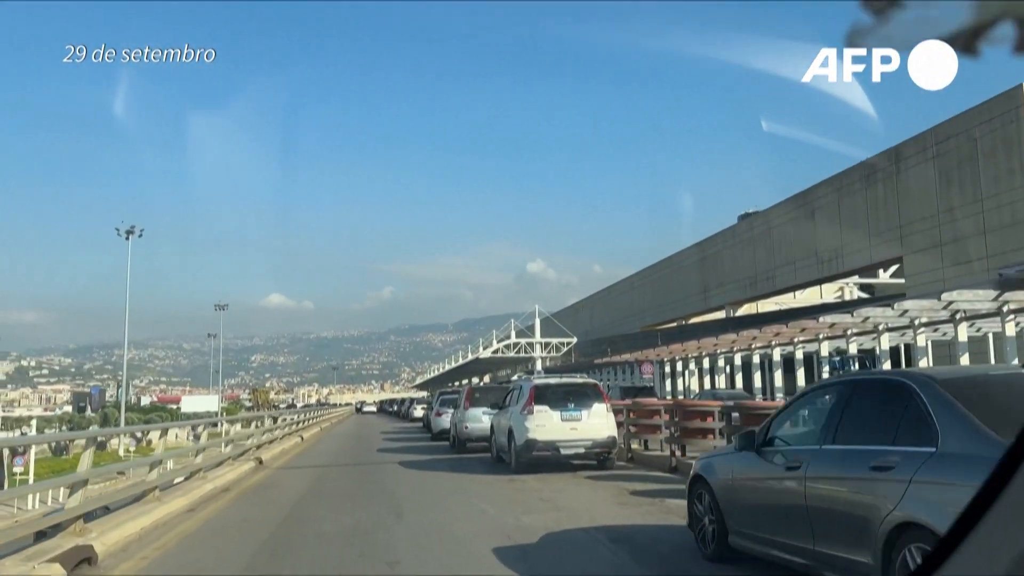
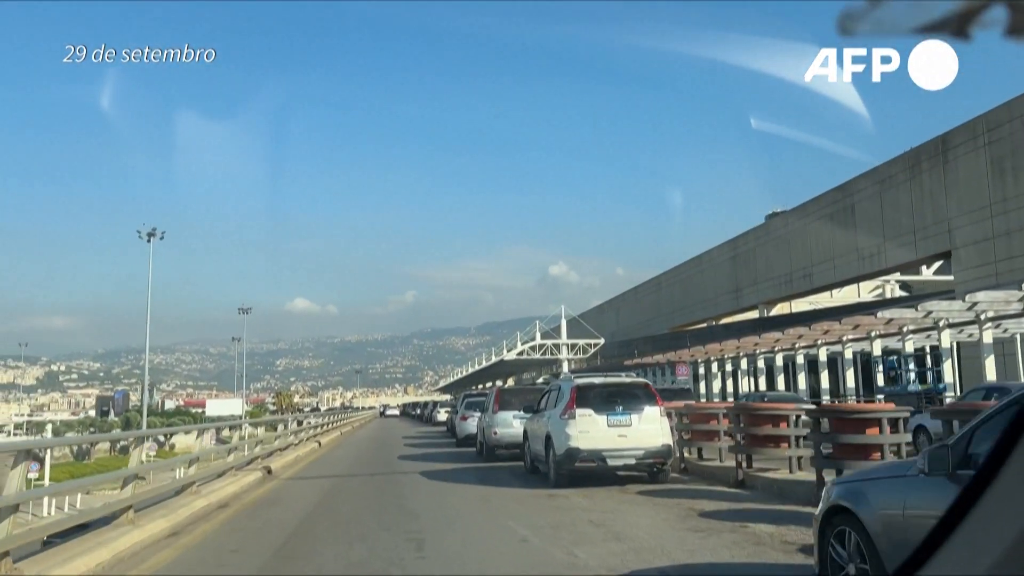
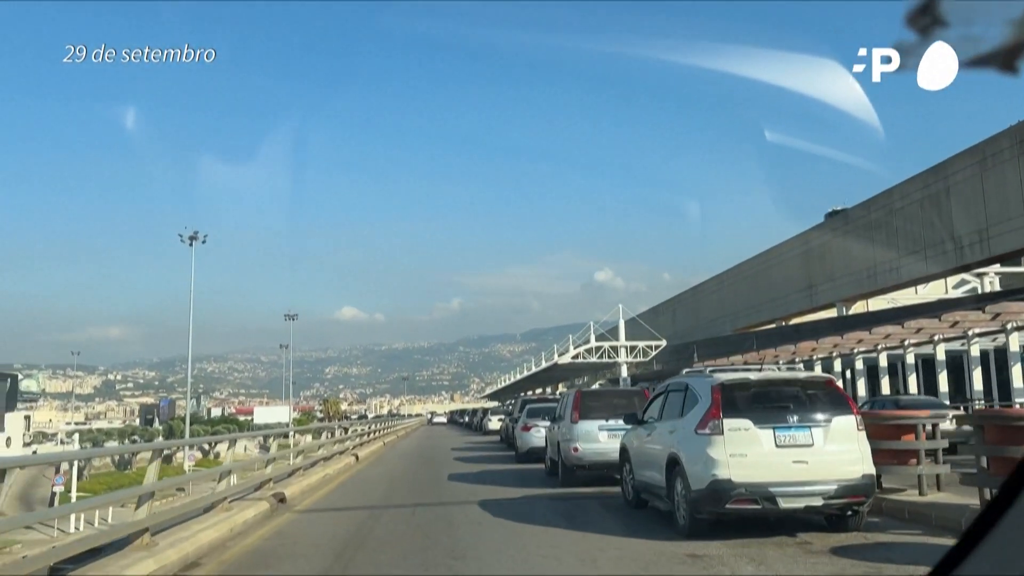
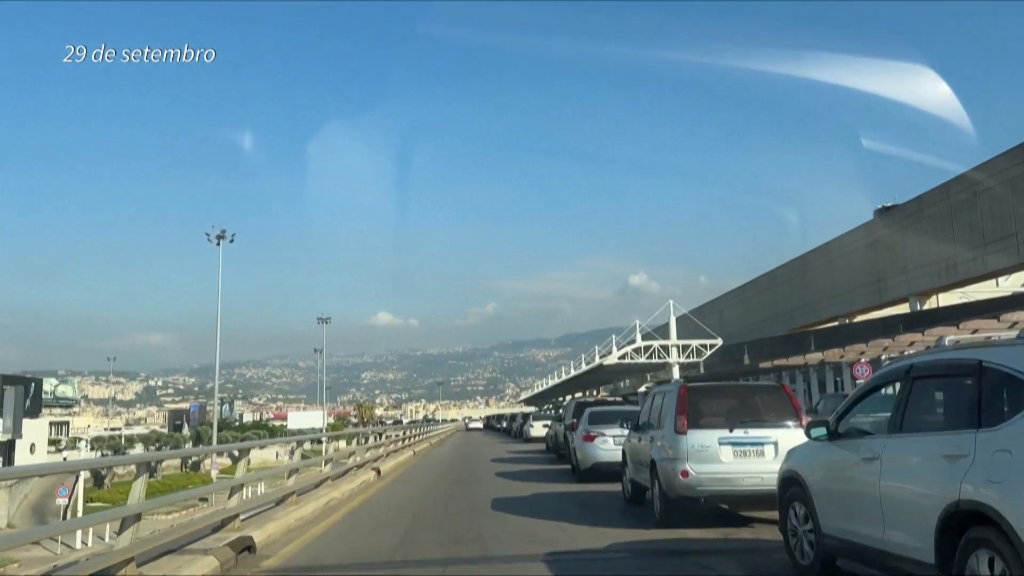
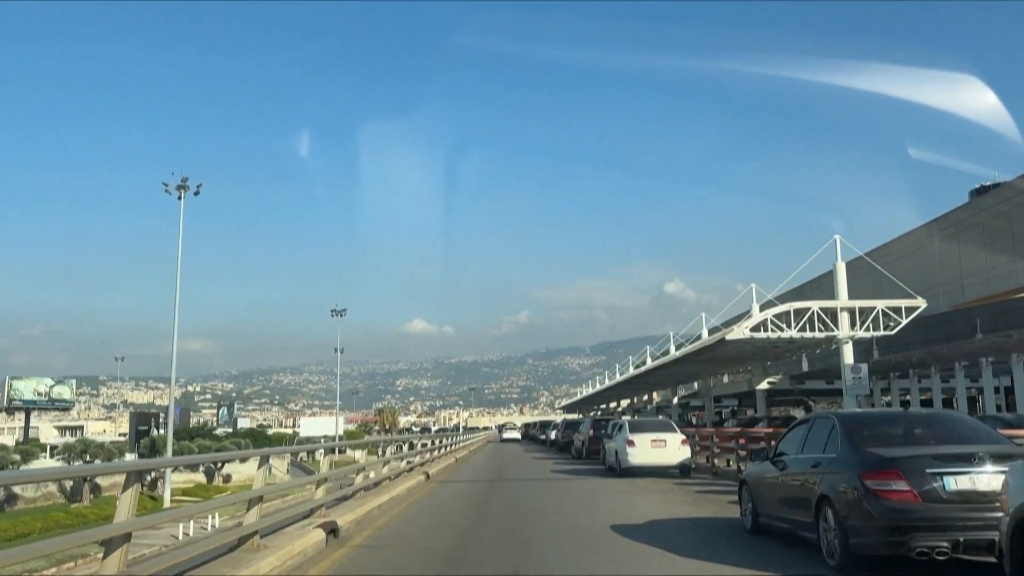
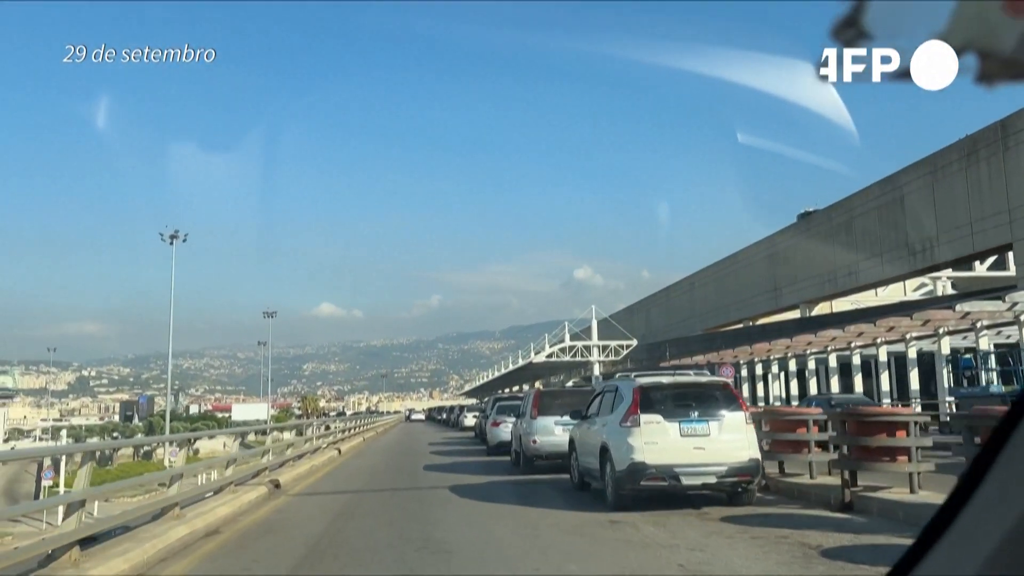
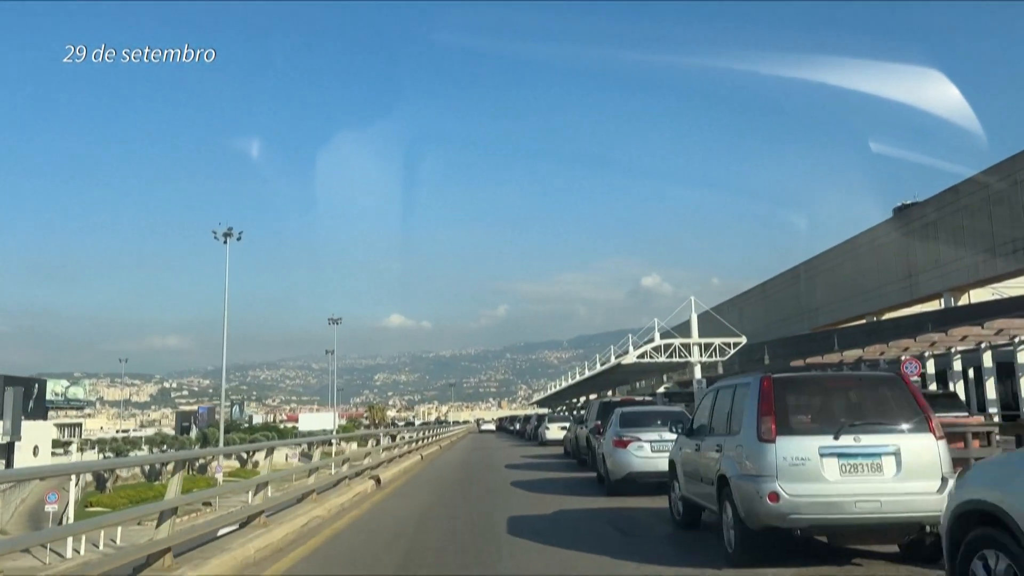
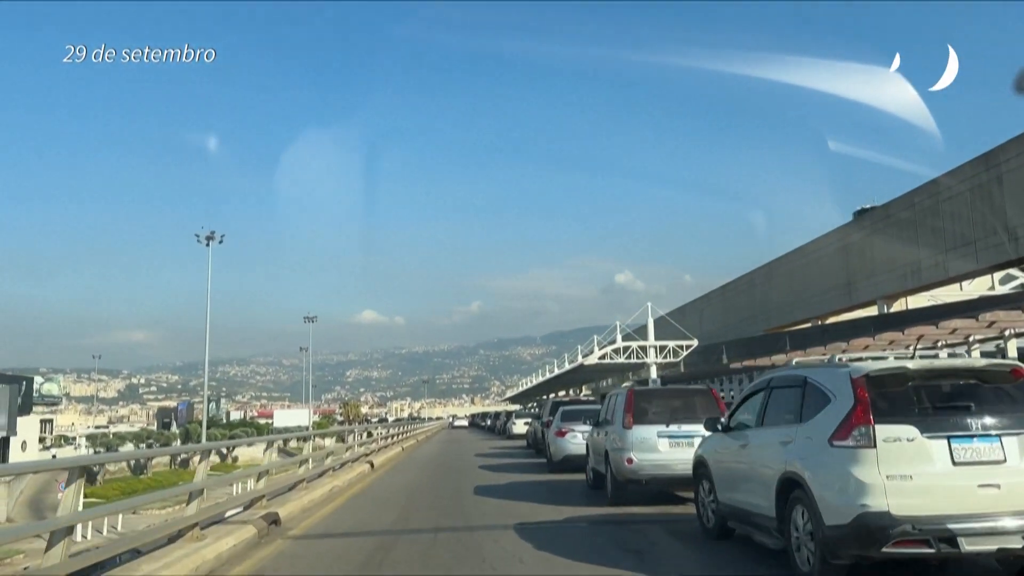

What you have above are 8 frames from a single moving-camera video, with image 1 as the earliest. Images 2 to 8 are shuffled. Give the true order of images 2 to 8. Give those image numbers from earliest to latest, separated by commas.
2, 6, 3, 8, 4, 7, 5
